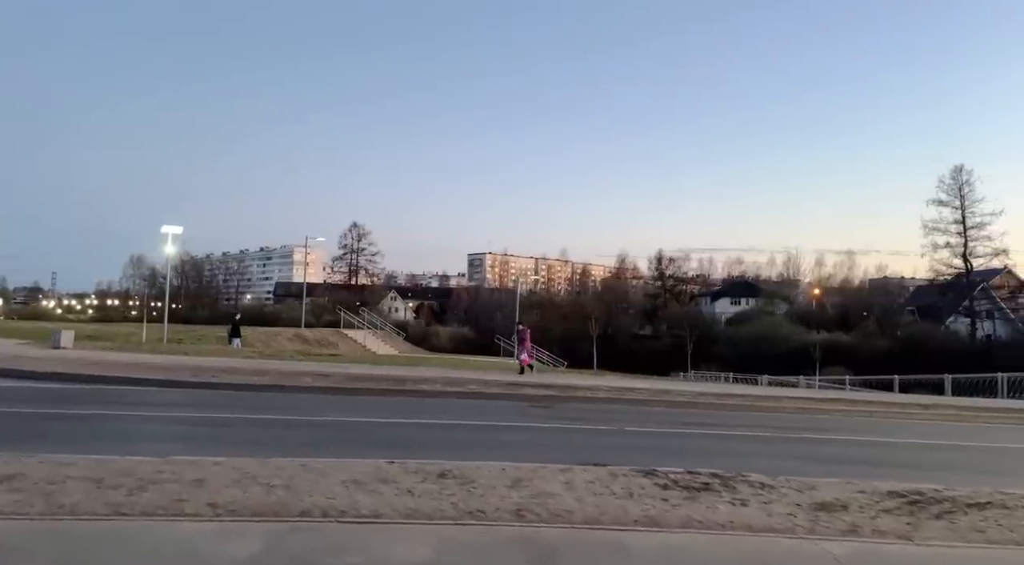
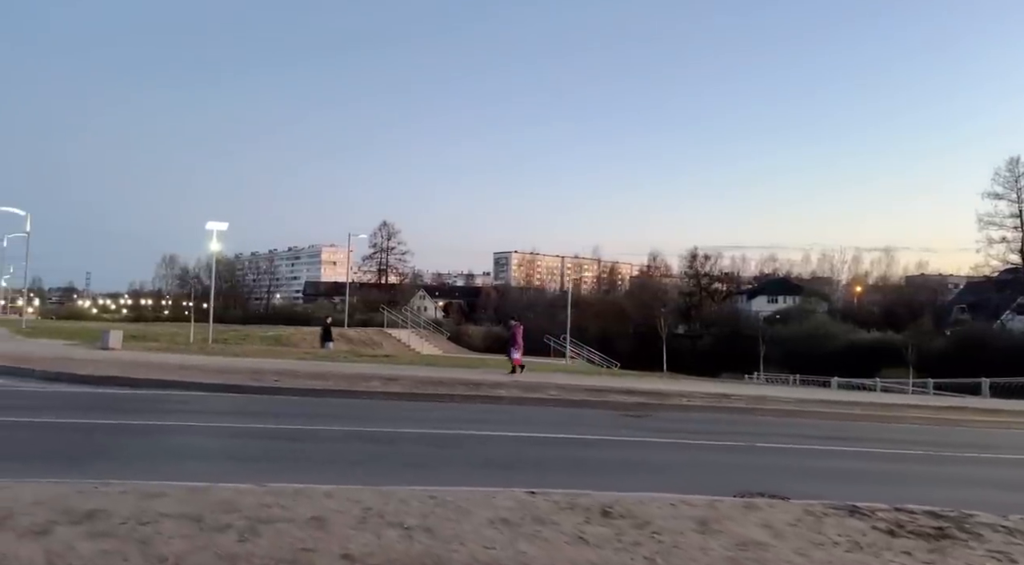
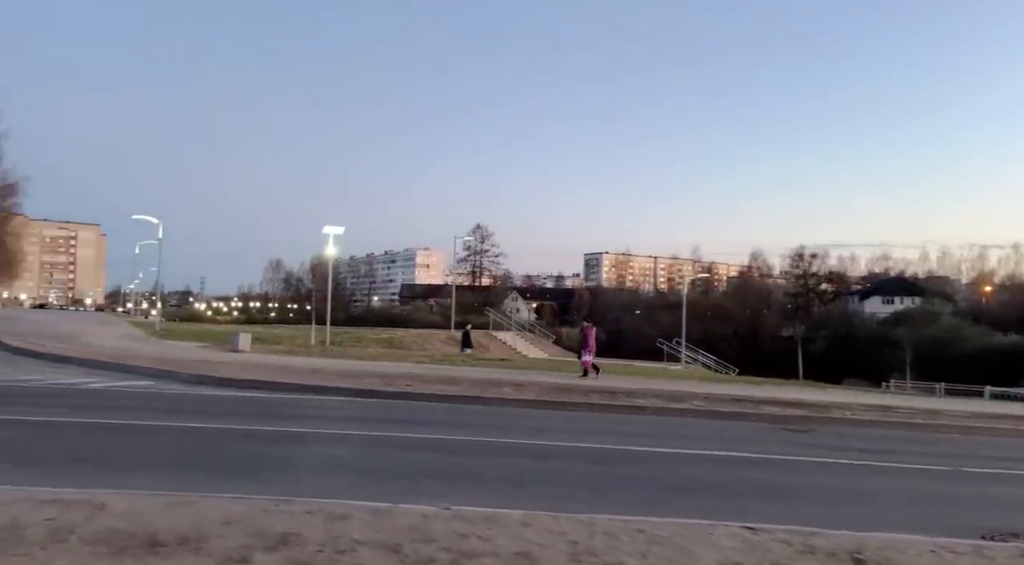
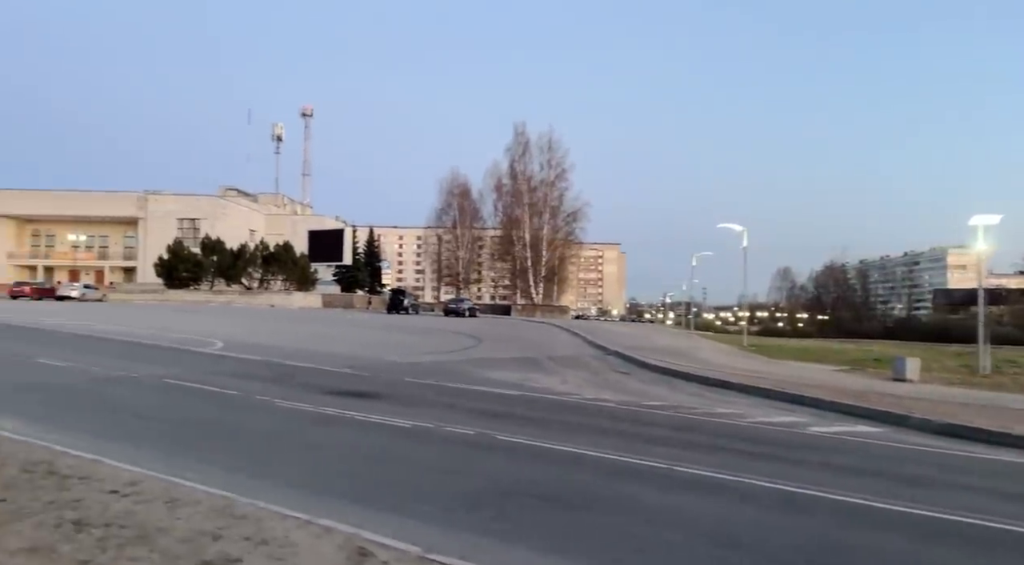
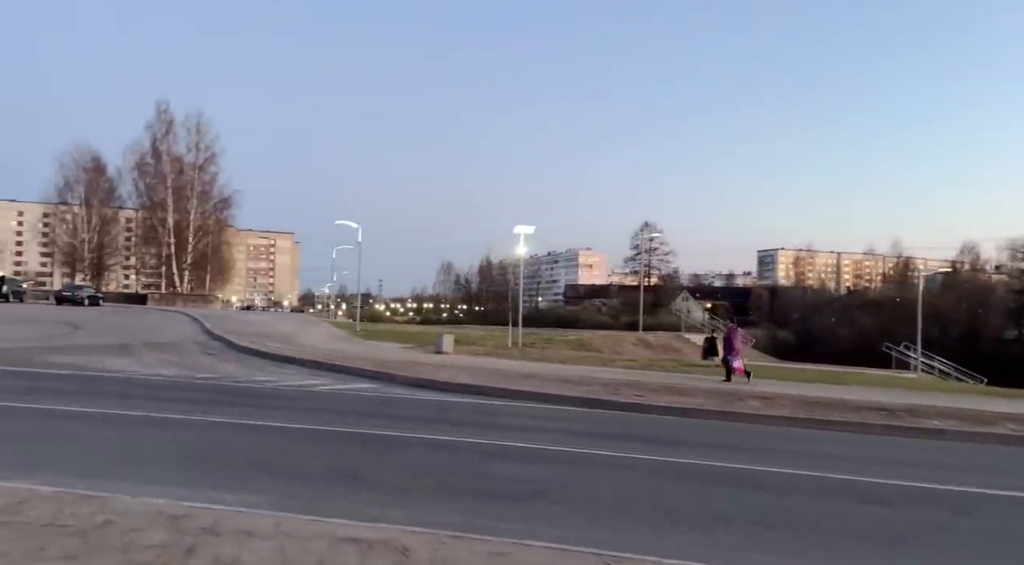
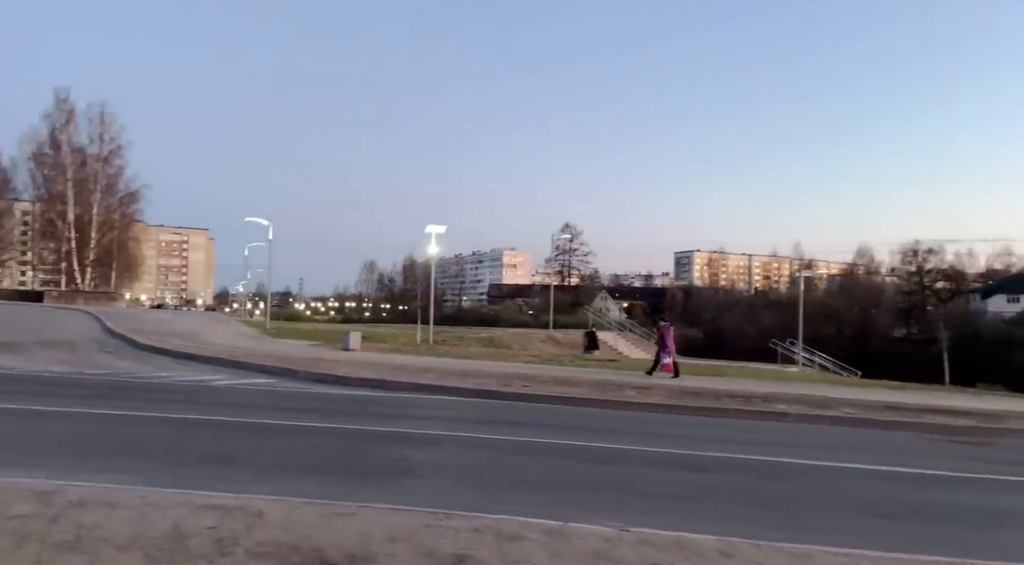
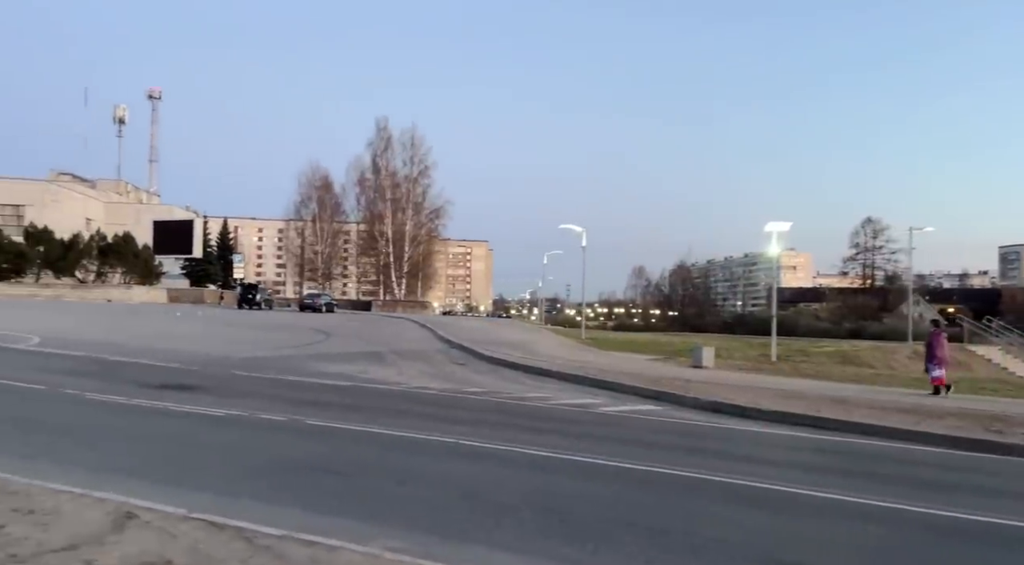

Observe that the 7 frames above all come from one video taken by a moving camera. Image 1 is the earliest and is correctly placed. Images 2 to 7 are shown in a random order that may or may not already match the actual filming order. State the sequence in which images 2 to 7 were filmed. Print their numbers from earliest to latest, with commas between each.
2, 3, 6, 5, 7, 4
